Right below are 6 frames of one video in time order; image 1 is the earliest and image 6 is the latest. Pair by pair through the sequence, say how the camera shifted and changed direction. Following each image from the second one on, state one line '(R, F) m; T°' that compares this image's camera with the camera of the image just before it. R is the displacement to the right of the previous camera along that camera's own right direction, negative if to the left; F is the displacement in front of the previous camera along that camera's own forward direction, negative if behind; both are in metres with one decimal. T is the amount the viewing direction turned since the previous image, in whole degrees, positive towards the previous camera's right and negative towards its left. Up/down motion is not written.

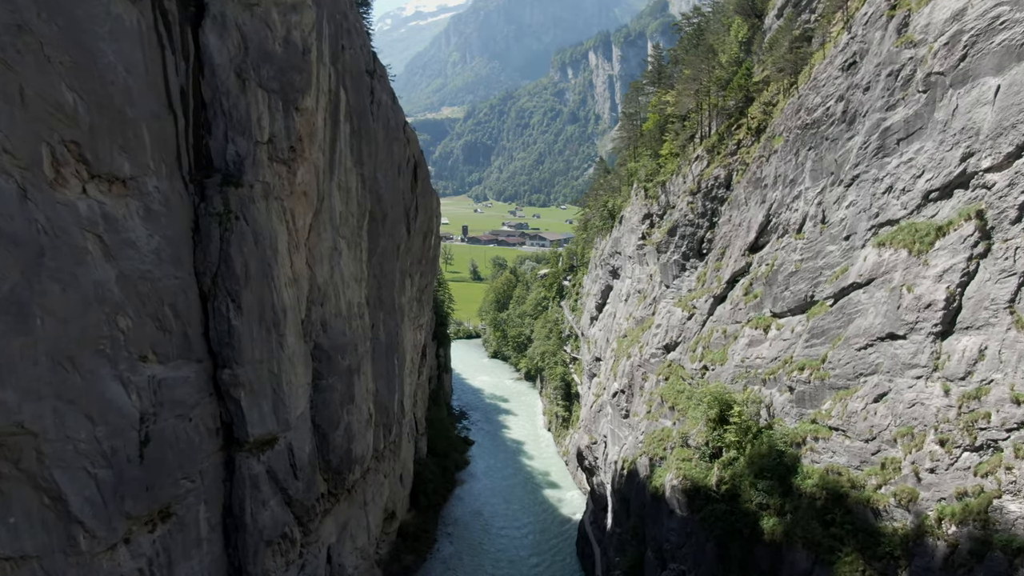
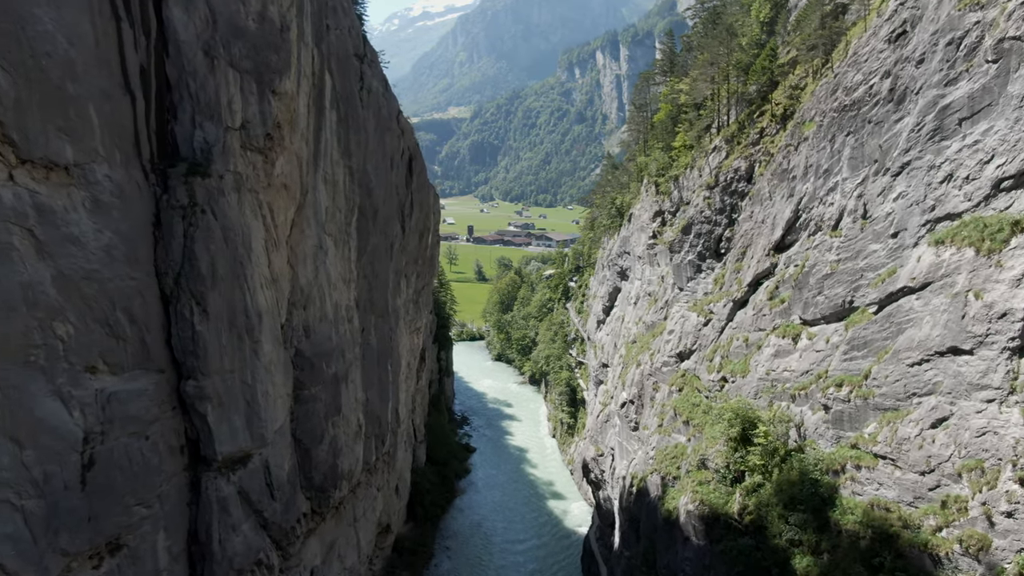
(+0.2, +2.0) m; 0°
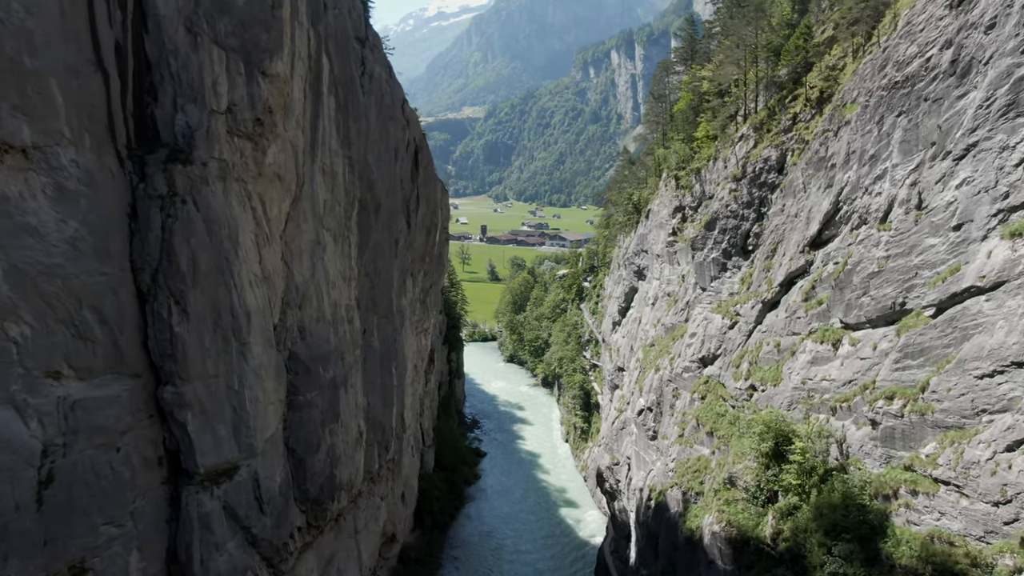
(+0.1, +1.5) m; -1°
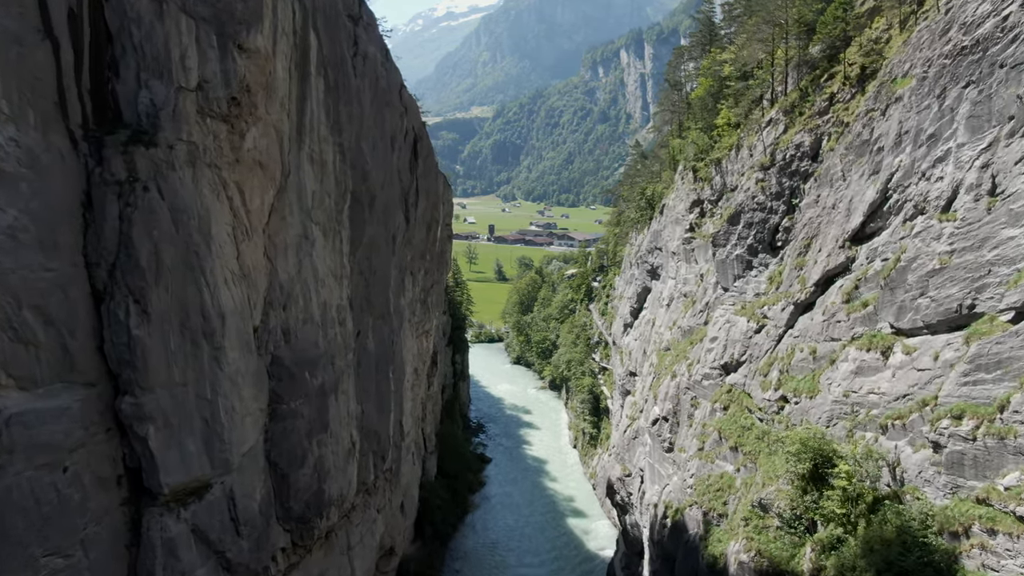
(+0.1, +1.8) m; -1°
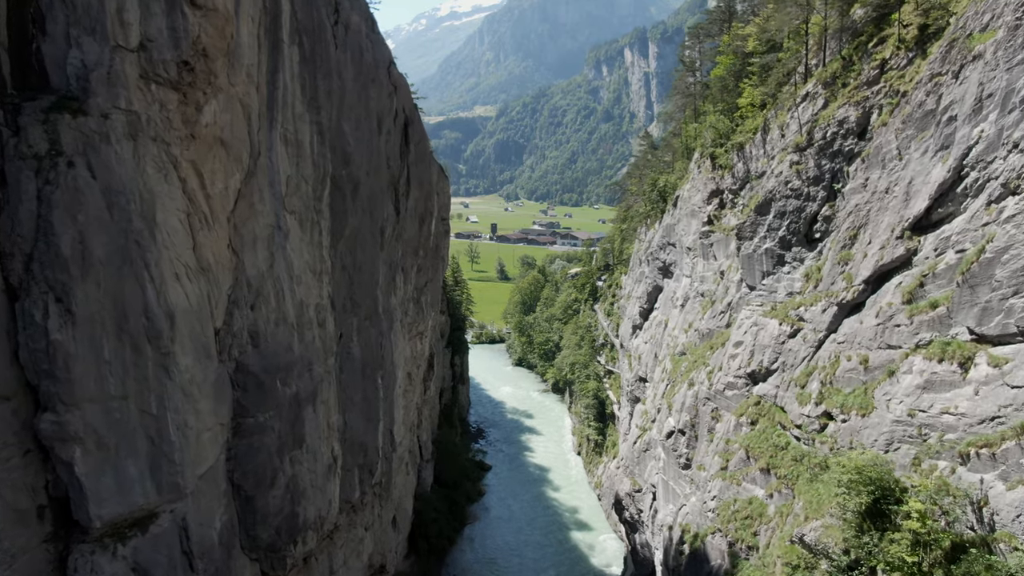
(+0.1, +2.2) m; 0°
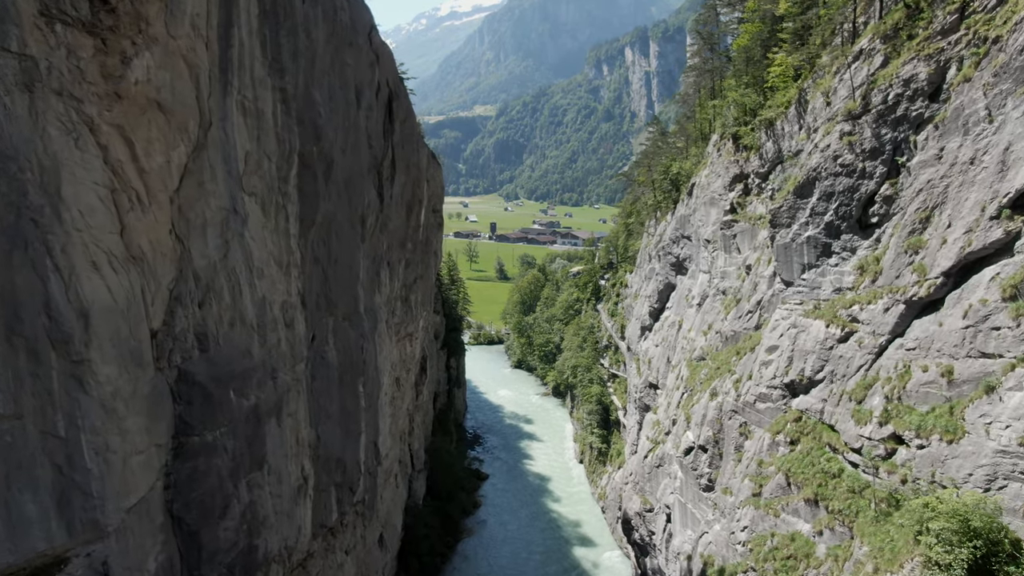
(+0.1, +2.5) m; 0°
